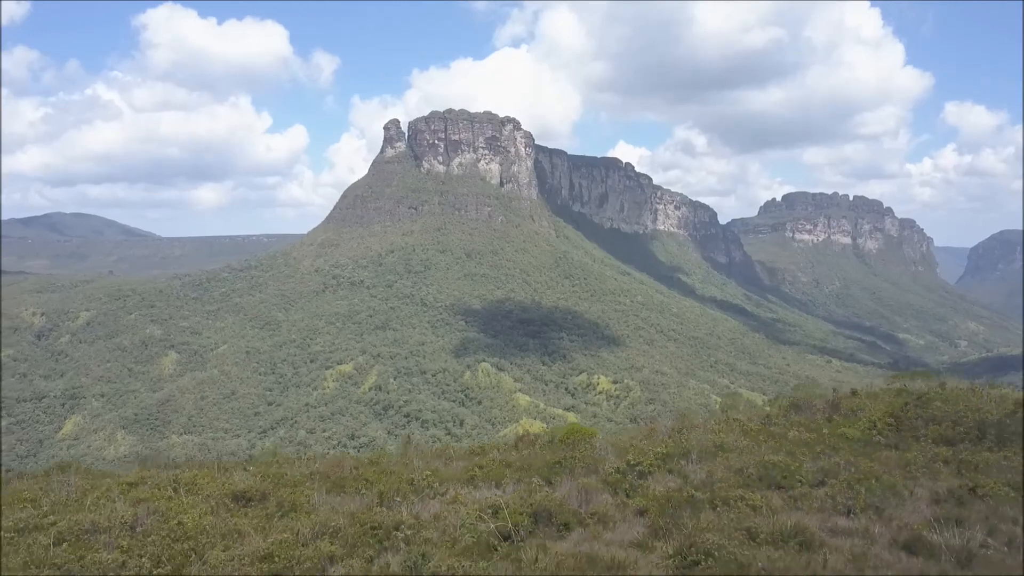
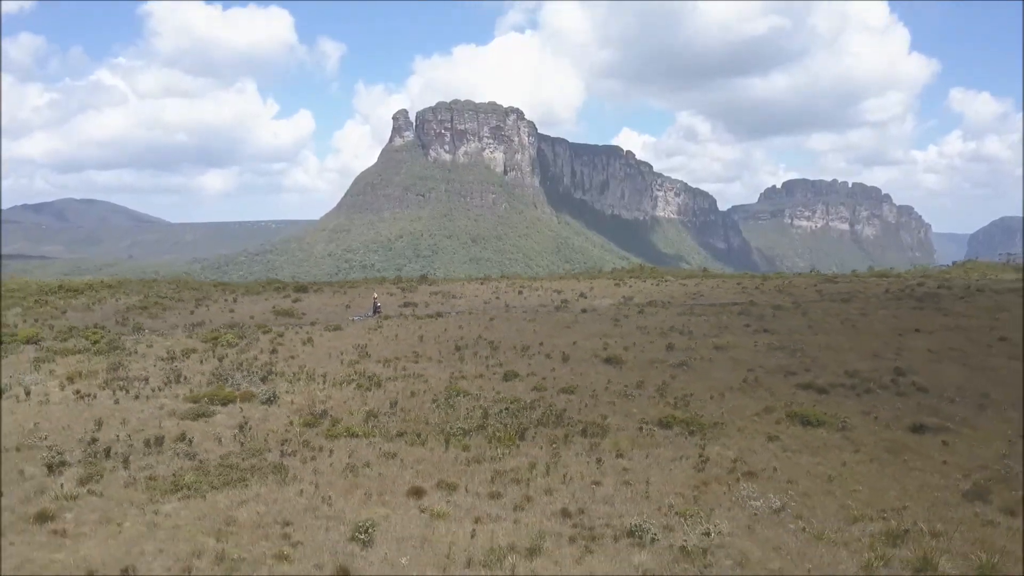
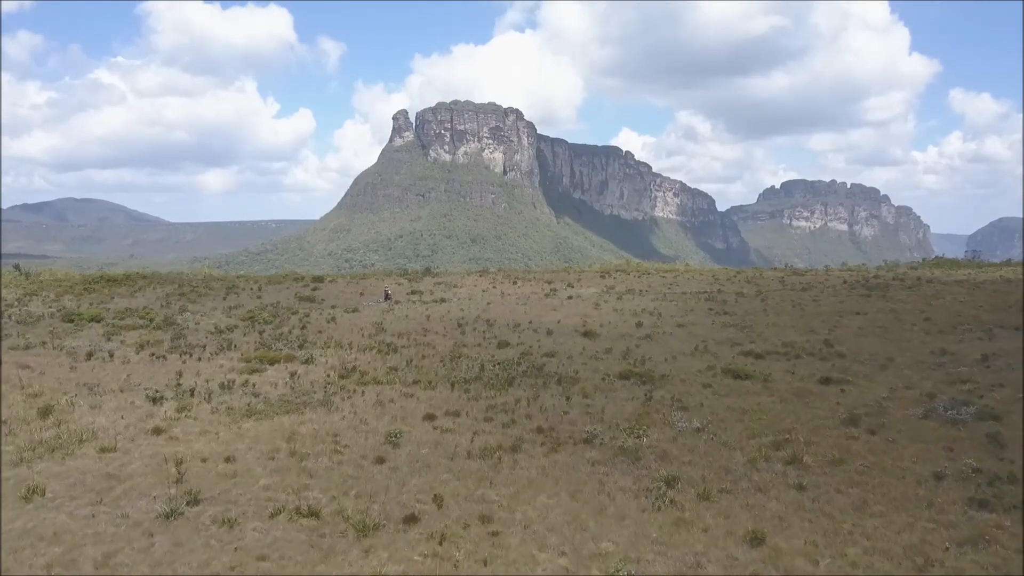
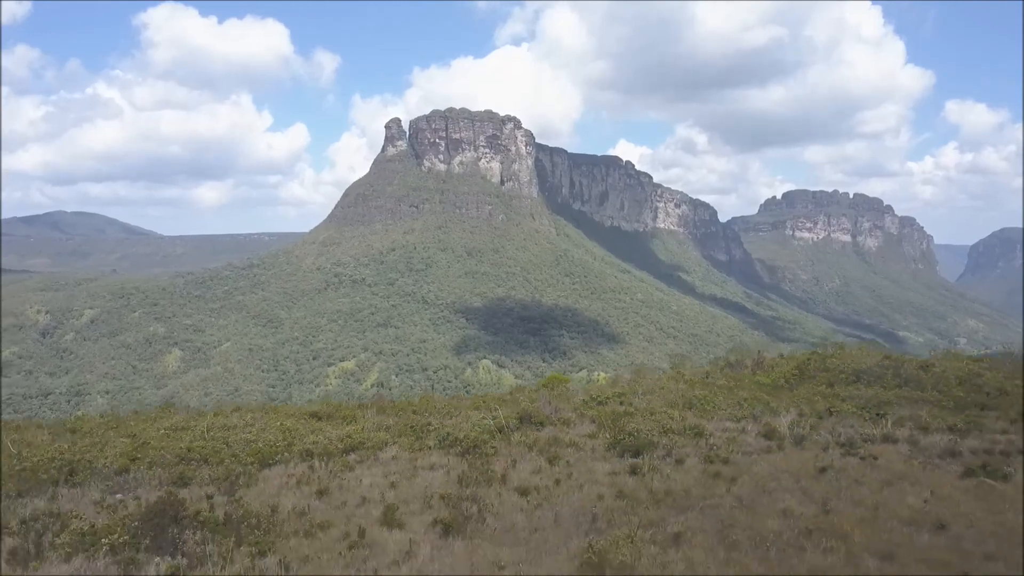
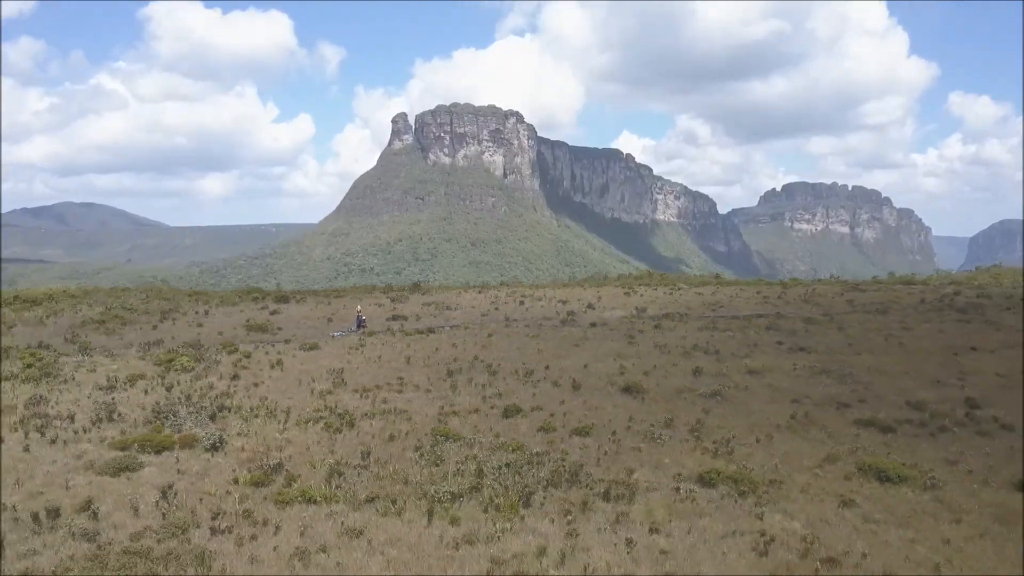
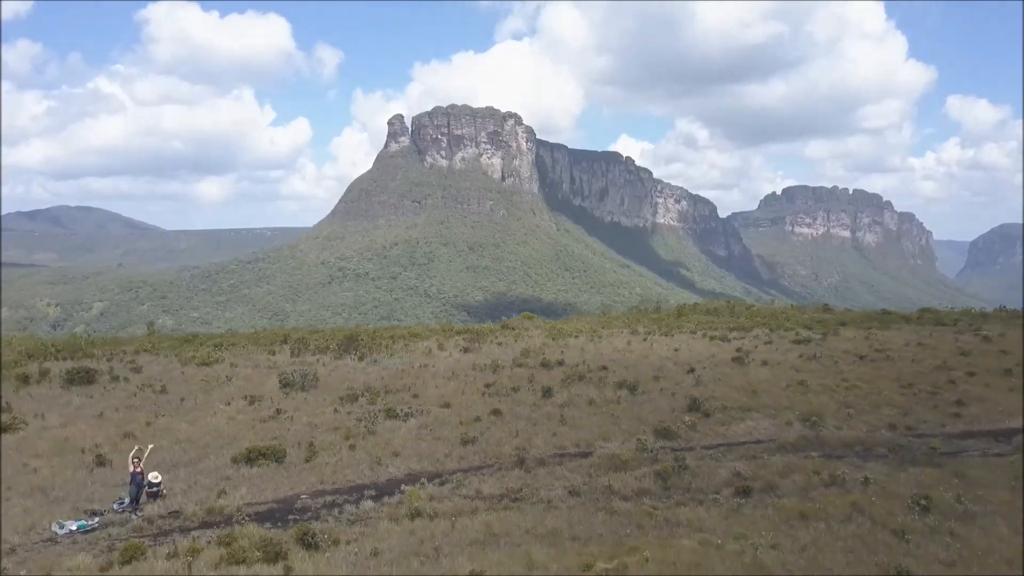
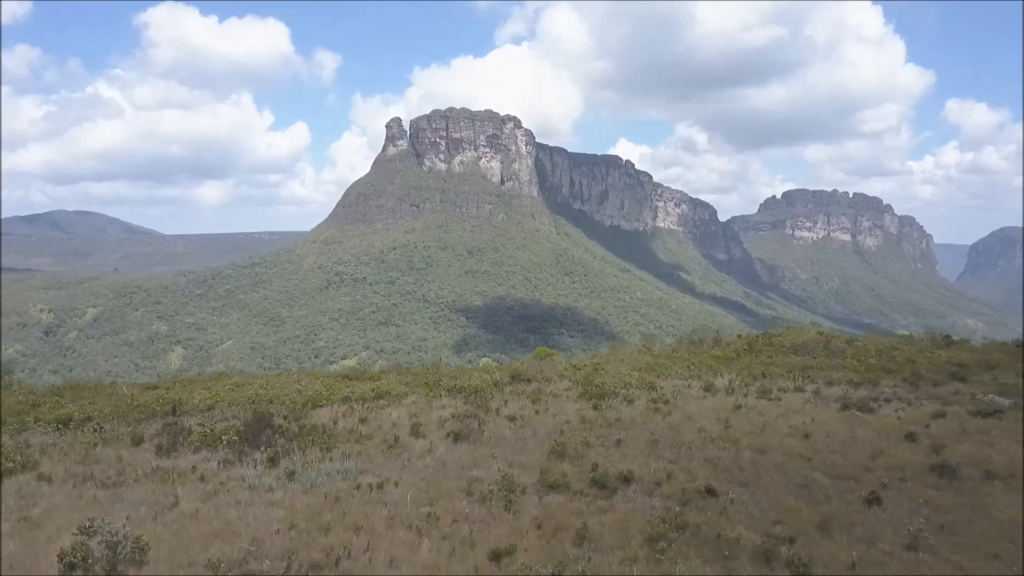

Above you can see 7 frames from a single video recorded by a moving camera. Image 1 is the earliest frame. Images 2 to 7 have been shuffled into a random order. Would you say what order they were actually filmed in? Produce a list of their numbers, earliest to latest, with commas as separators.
4, 7, 6, 5, 2, 3
